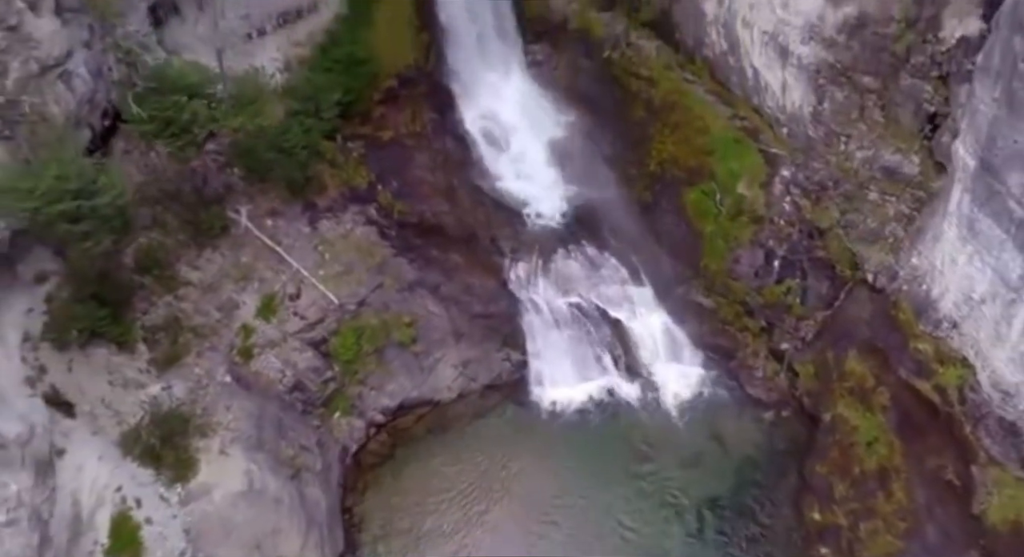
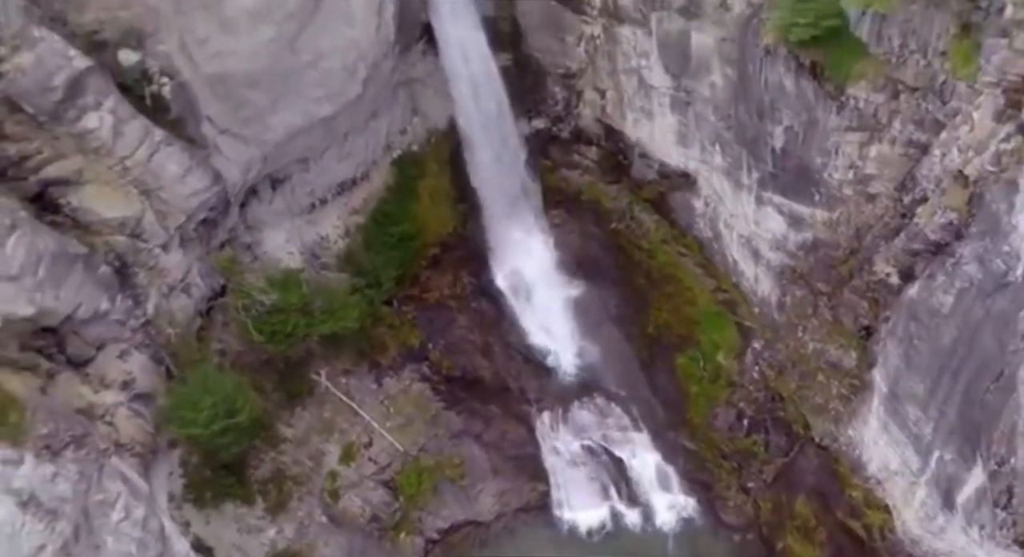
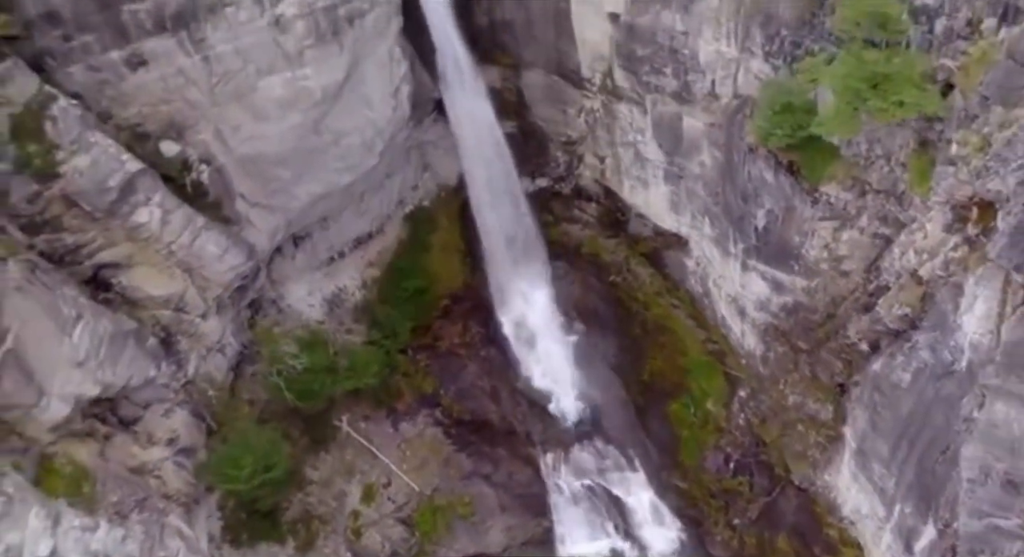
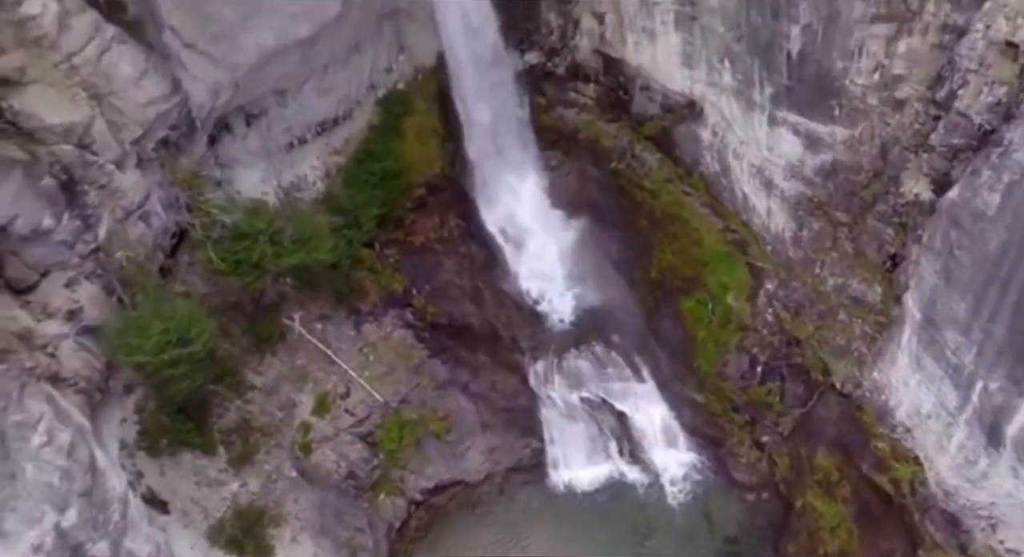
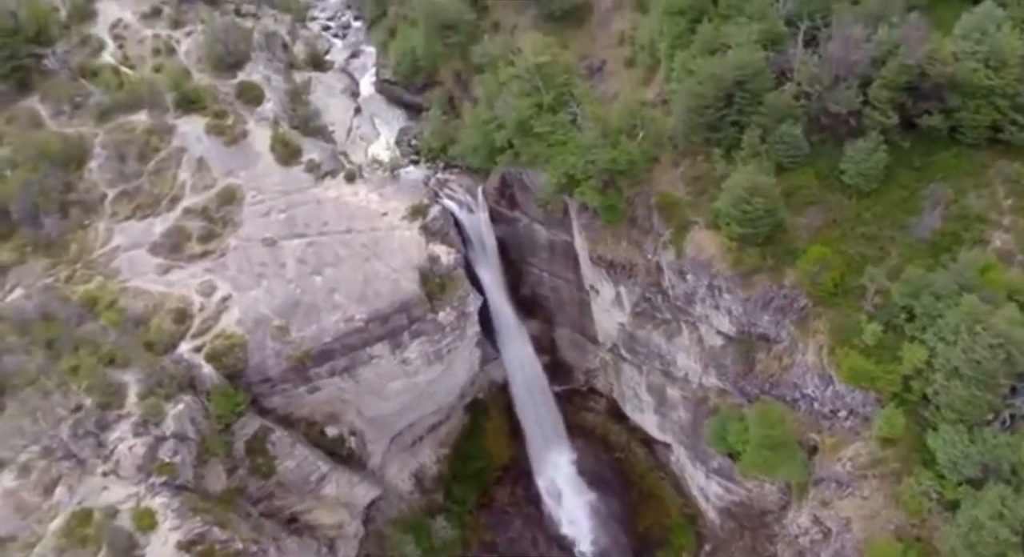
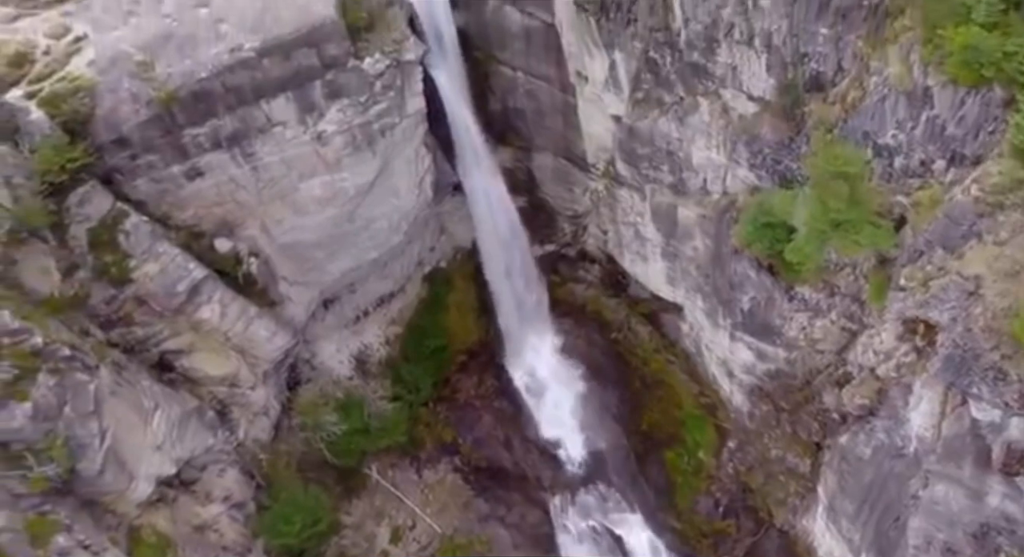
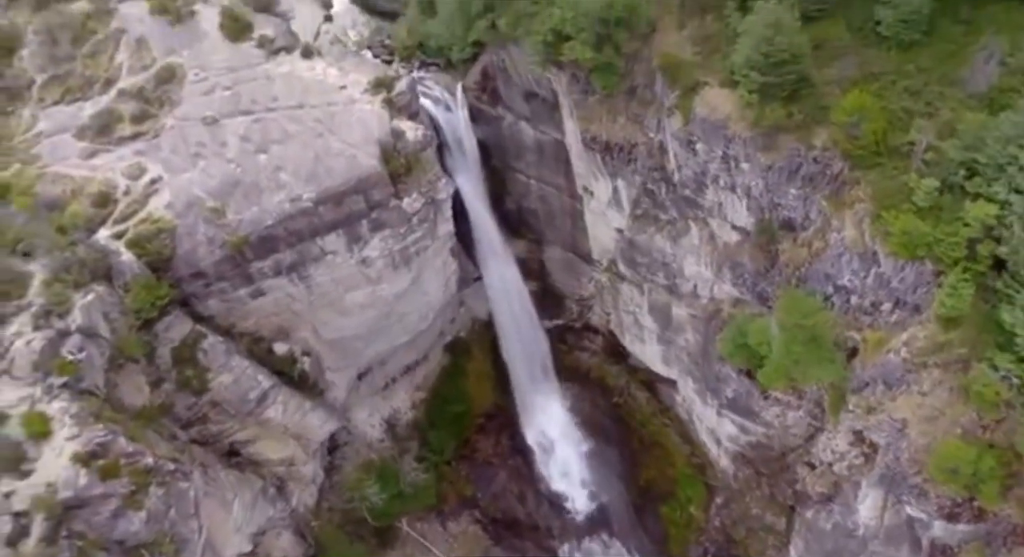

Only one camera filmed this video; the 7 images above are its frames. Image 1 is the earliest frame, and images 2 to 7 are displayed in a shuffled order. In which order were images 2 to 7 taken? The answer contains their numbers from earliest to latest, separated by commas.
4, 2, 3, 6, 7, 5
